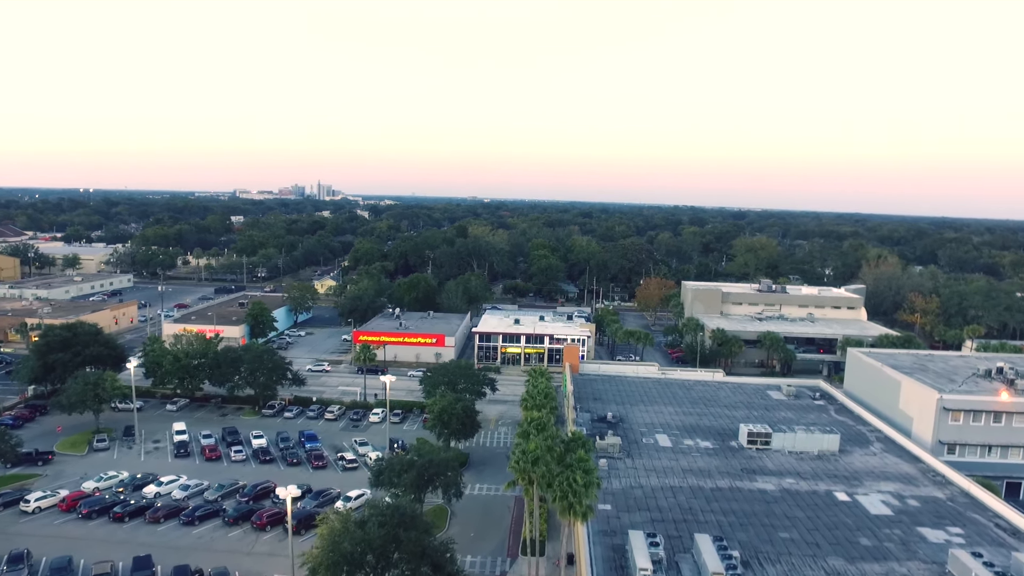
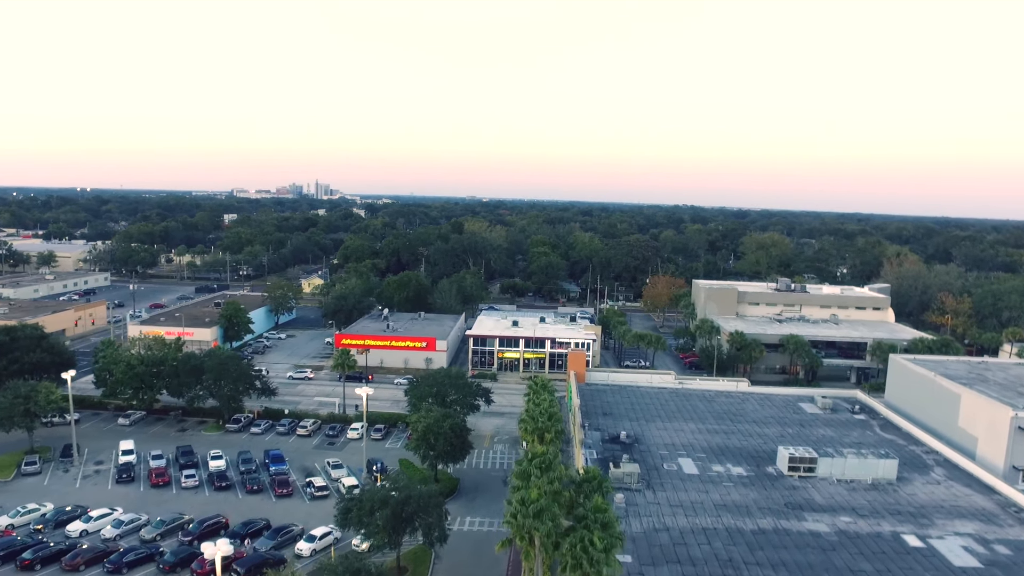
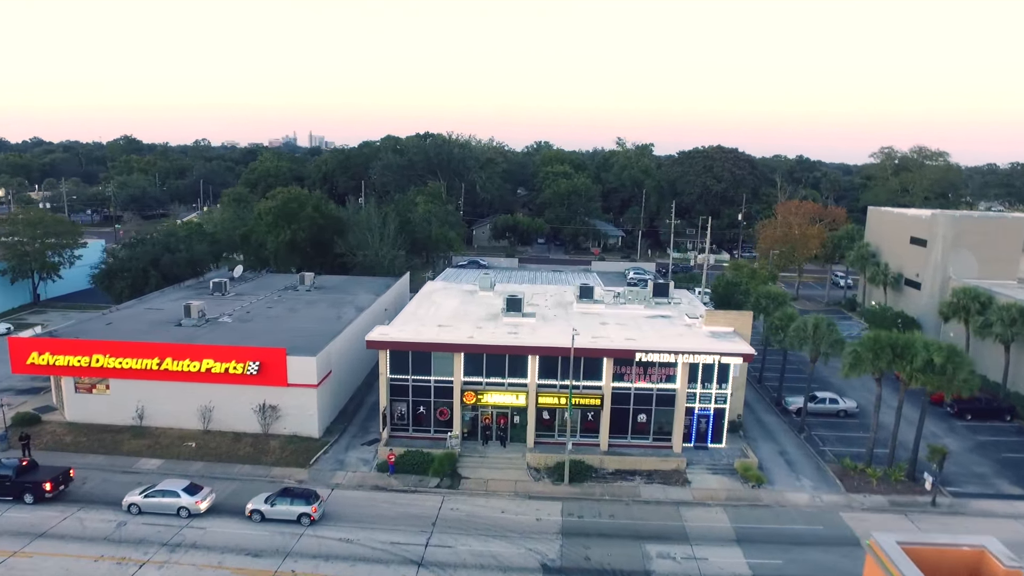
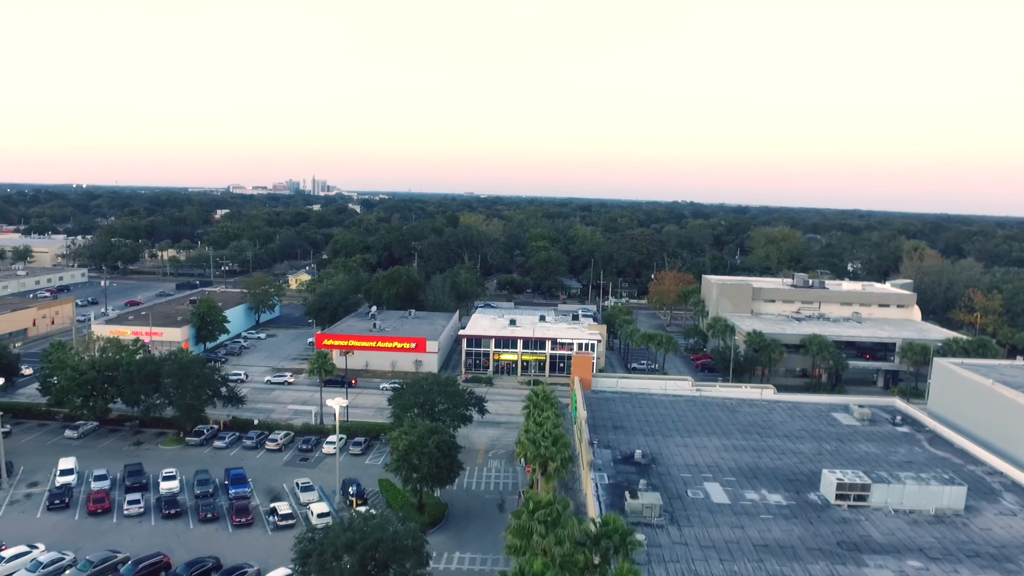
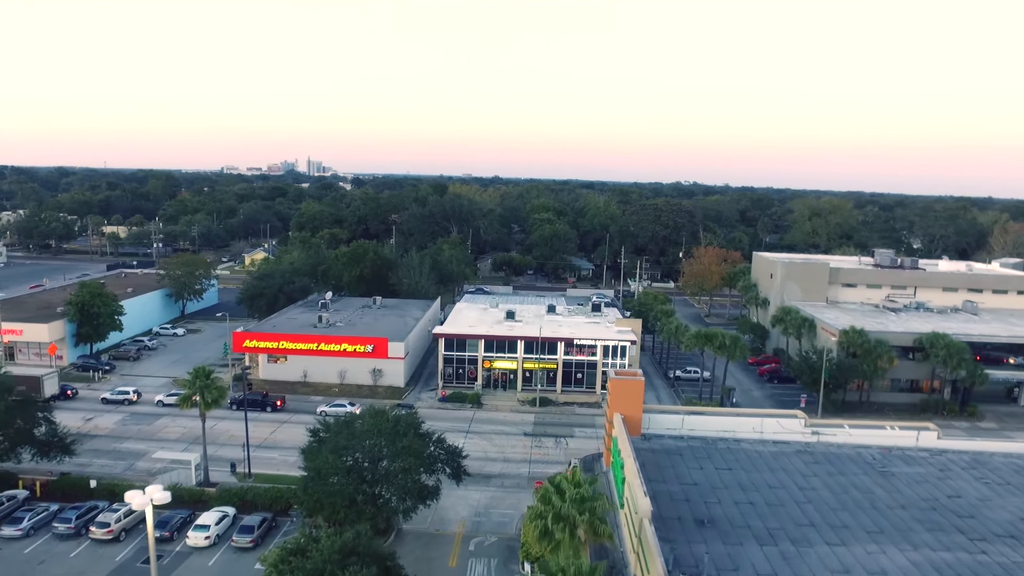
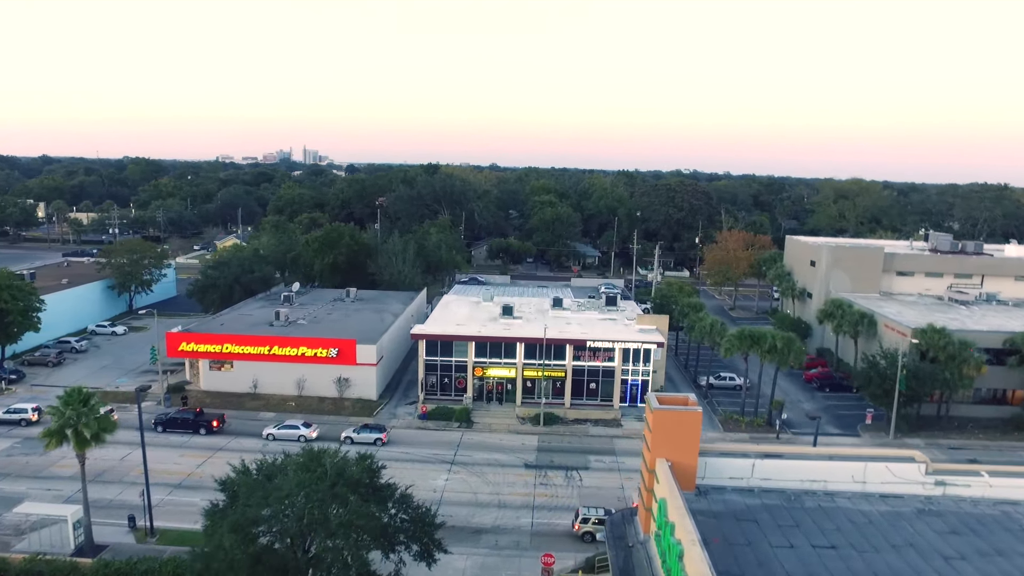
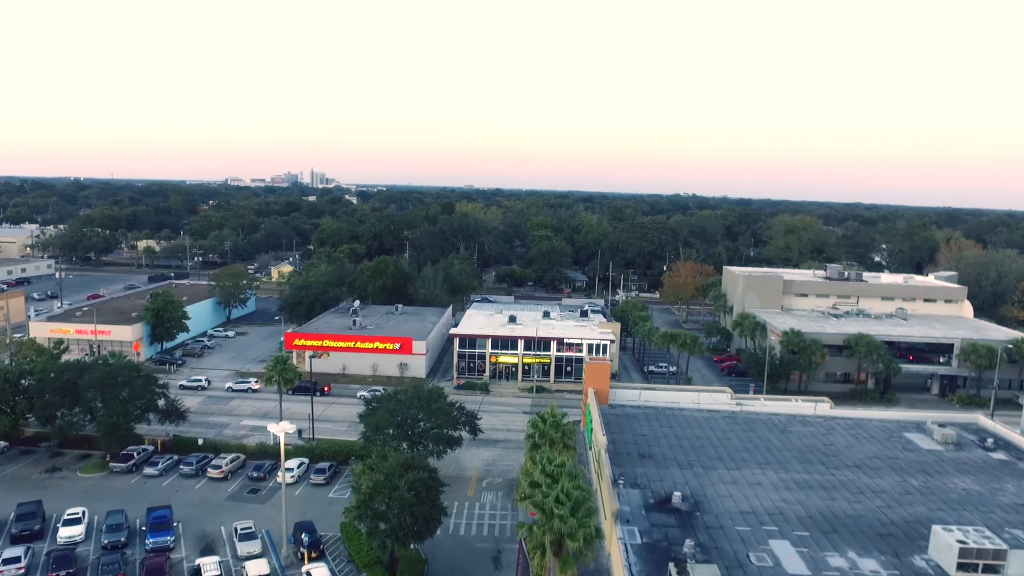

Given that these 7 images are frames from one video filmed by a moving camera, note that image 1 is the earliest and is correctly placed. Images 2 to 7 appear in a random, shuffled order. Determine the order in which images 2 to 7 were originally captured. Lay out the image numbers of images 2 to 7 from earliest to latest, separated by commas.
2, 4, 7, 5, 6, 3
